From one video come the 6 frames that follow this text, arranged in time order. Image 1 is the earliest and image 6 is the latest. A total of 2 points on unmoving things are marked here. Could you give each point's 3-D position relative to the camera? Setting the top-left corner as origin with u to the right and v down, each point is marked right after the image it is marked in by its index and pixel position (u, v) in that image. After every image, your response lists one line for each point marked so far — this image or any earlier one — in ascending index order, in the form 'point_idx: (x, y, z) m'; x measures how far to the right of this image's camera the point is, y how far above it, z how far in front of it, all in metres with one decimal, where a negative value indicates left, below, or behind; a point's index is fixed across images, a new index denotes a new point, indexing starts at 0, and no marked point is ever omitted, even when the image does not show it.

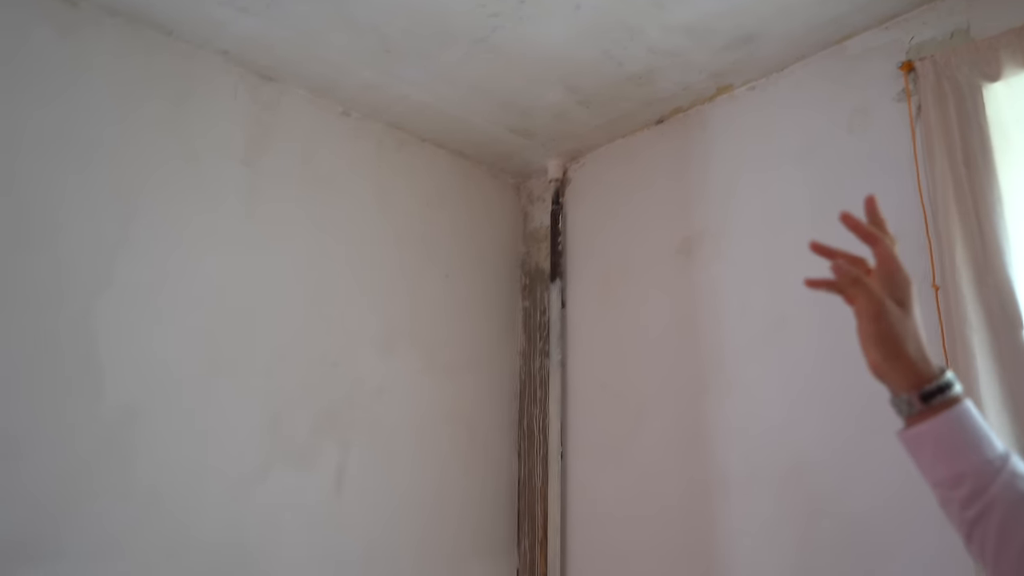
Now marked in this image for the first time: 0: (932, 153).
0: (+0.8, +0.2, +0.9) m
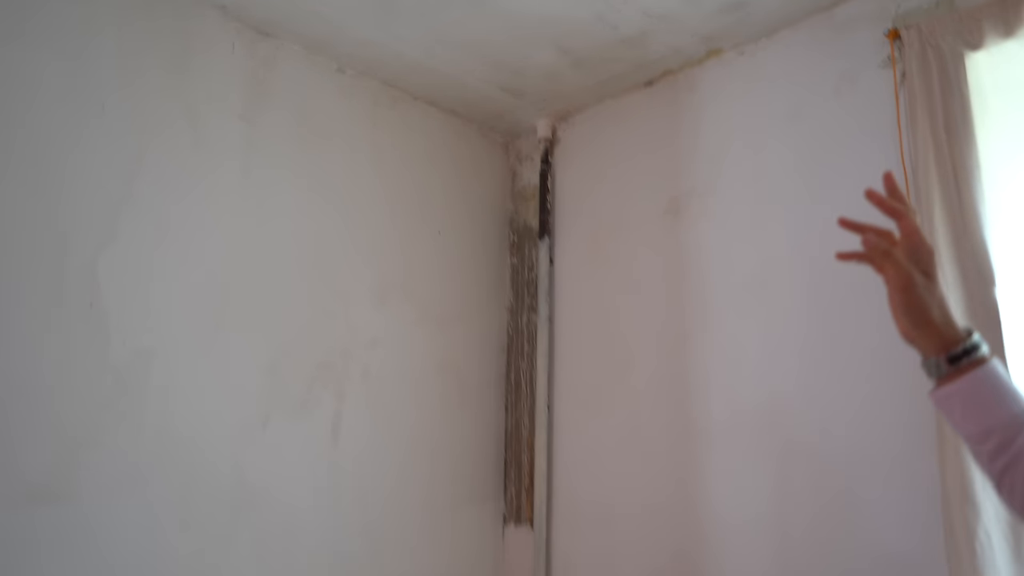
0: (+0.7, +0.3, +1.0) m
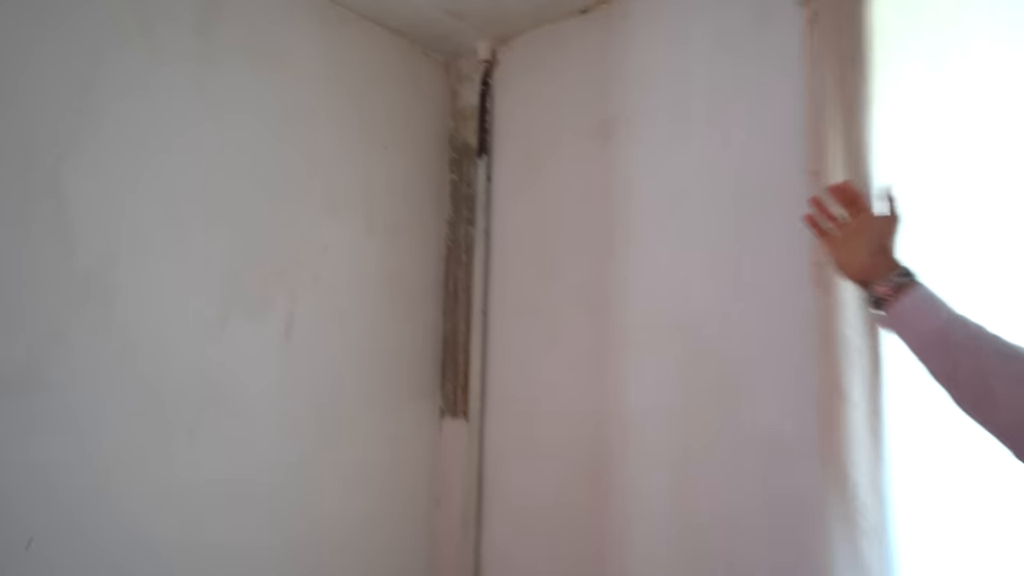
0: (+0.6, +0.5, +1.0) m
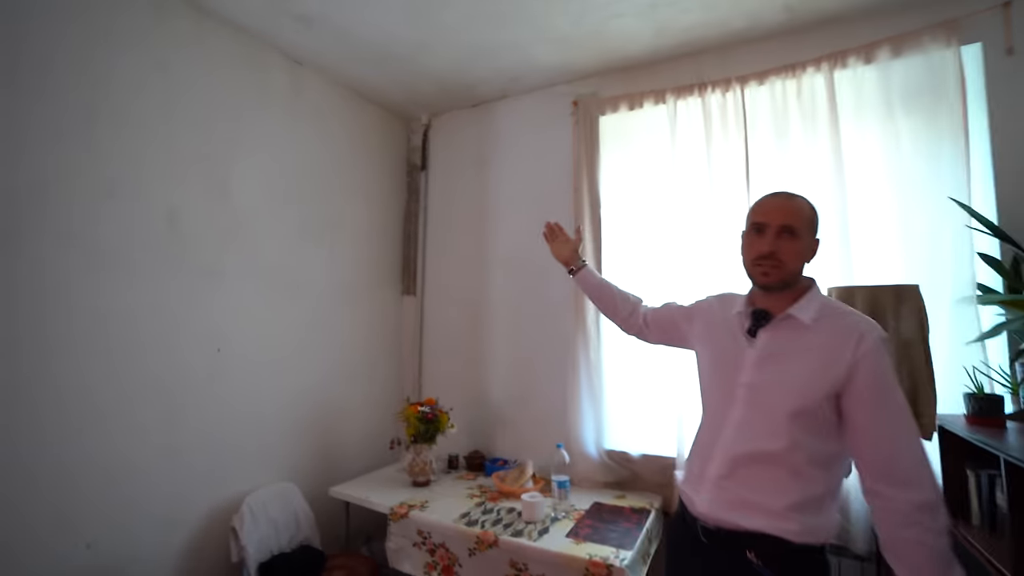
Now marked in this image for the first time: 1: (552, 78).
0: (+0.3, +0.7, +2.2) m
1: (+0.2, +1.0, +2.4) m
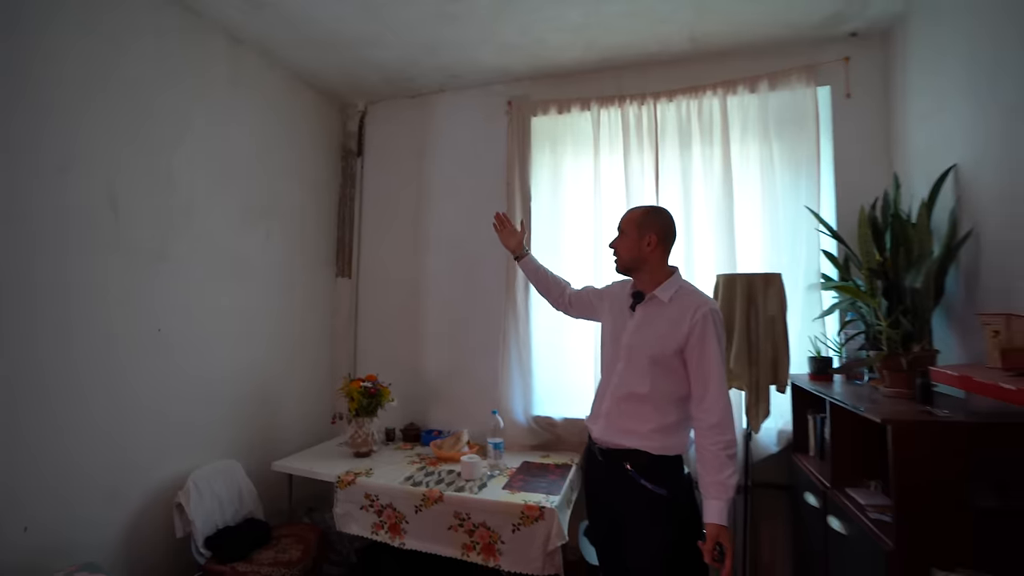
0: (0.0, +0.7, +2.5) m
1: (-0.1, +1.1, +2.6) m
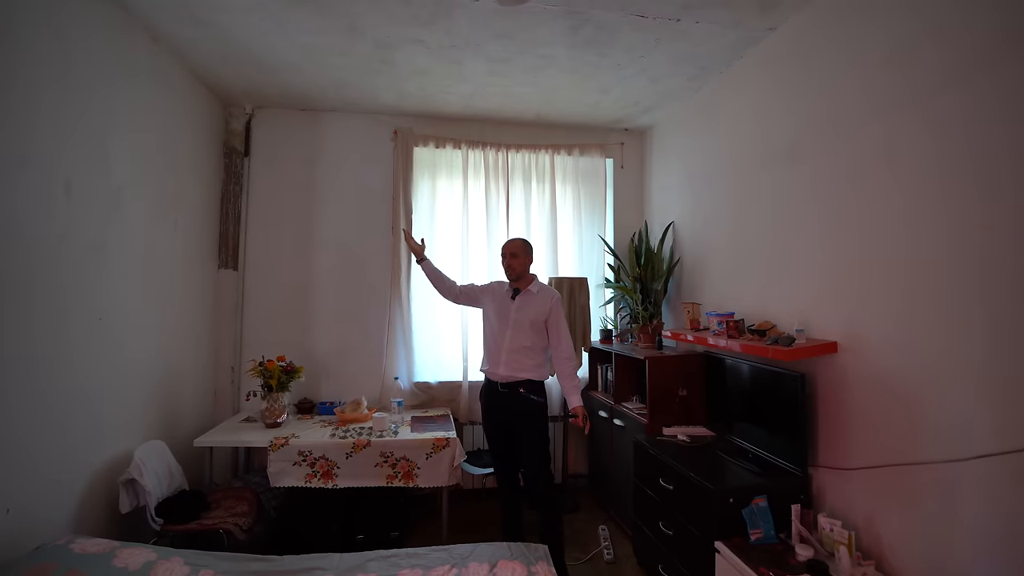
0: (-0.7, +0.8, +3.1) m
1: (-0.8, +1.1, +3.1) m
